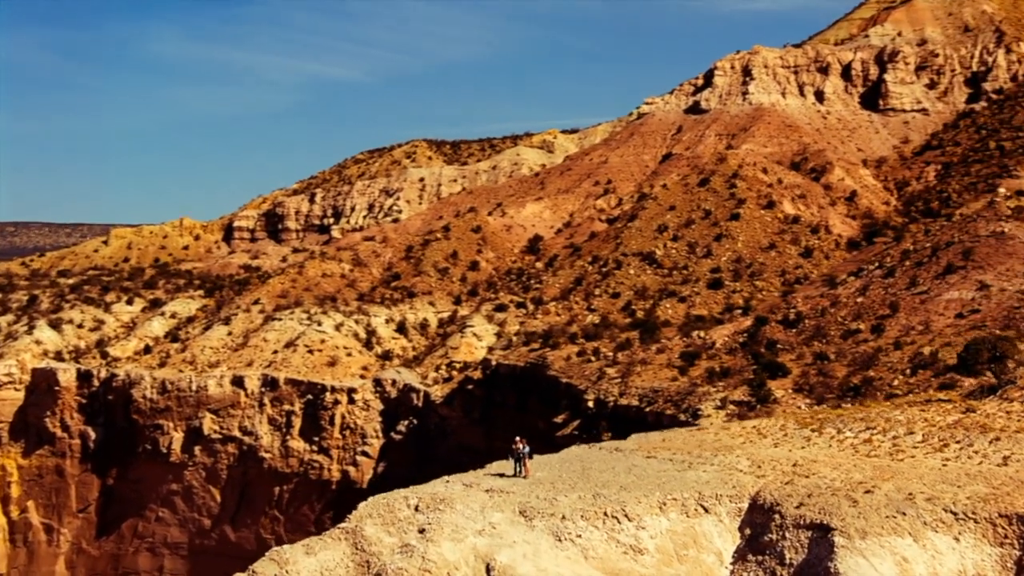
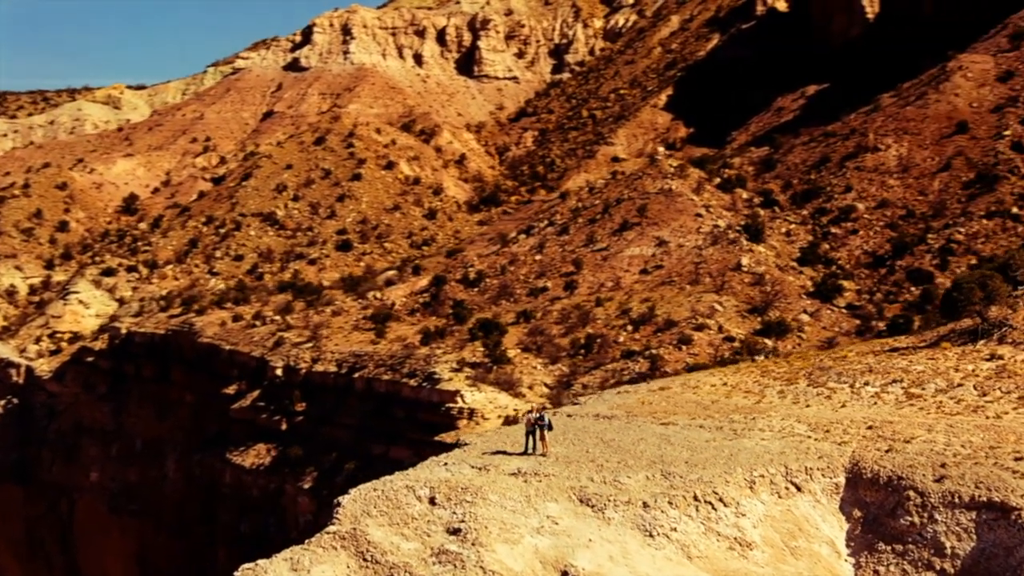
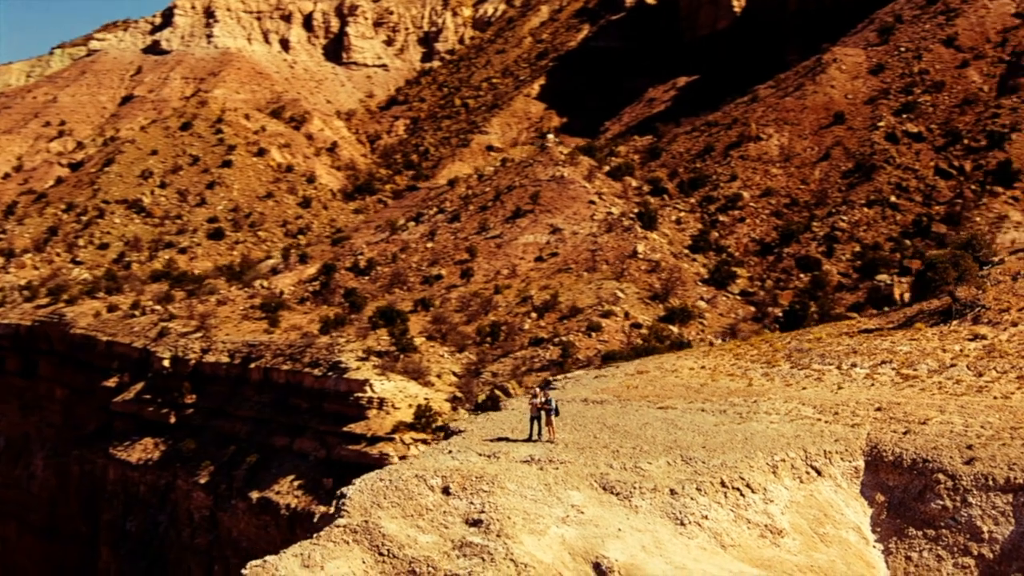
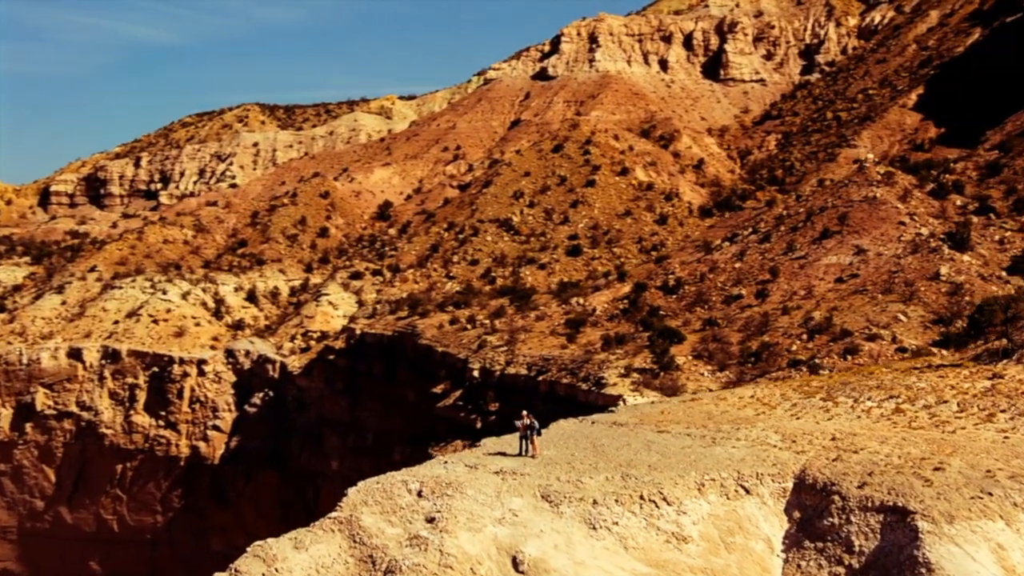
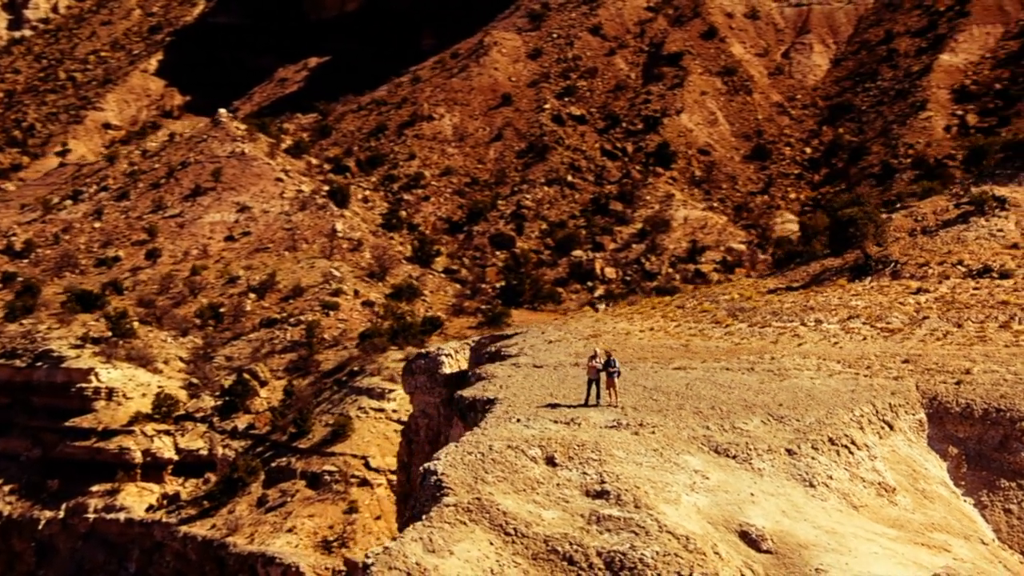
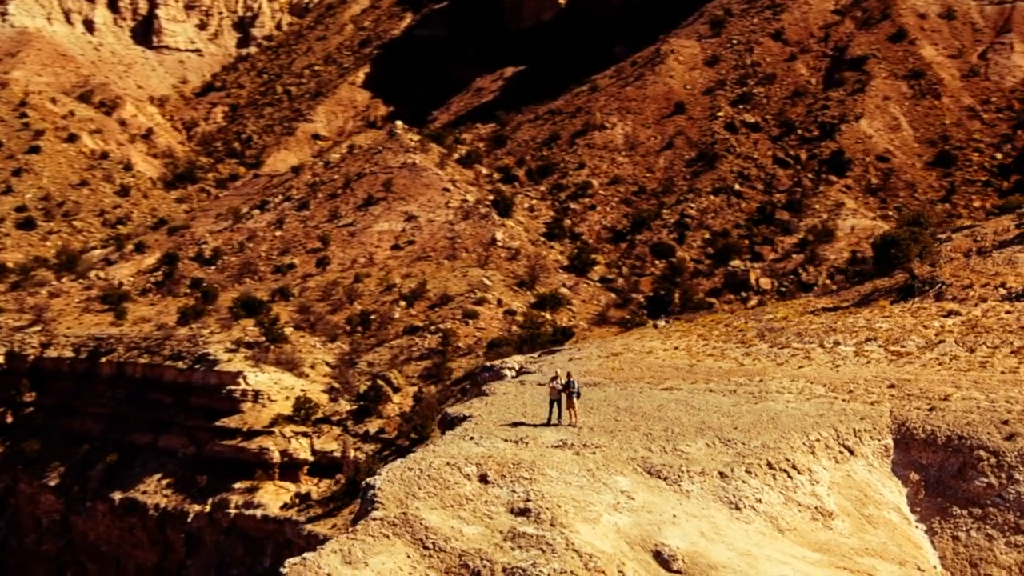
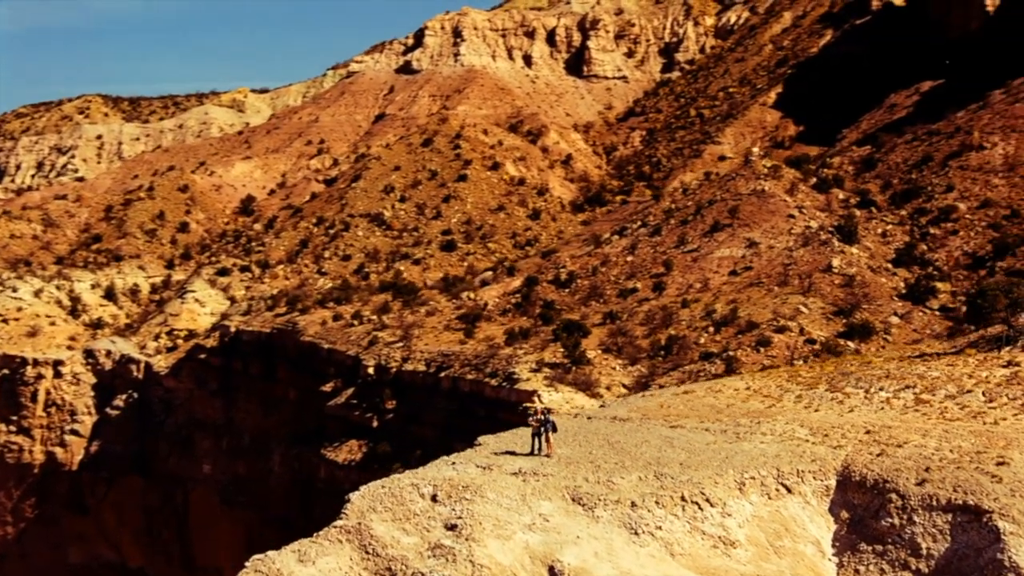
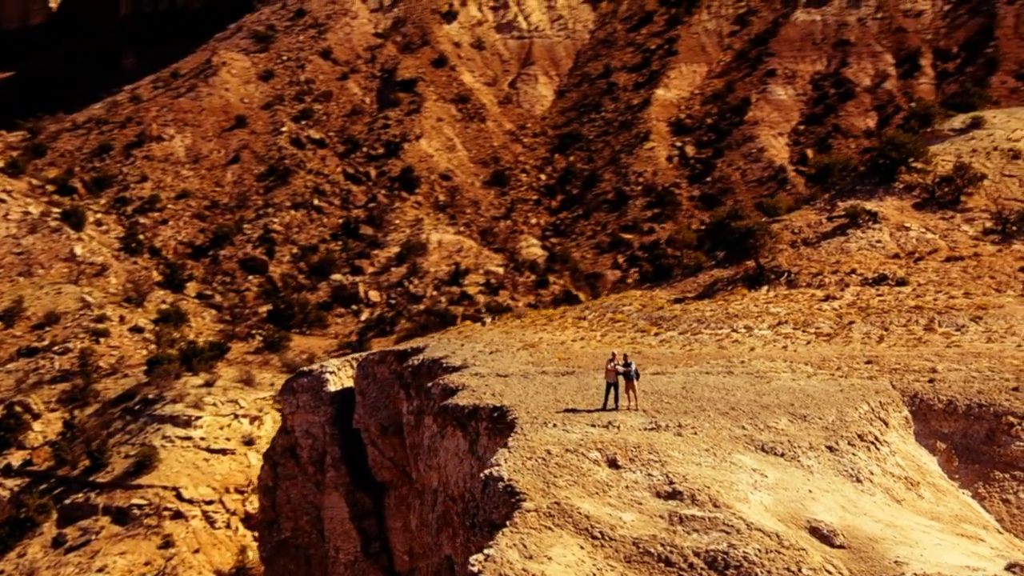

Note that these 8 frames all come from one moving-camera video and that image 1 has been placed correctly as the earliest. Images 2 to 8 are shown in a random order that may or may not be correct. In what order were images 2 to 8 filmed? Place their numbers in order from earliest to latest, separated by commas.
4, 7, 2, 3, 6, 5, 8
